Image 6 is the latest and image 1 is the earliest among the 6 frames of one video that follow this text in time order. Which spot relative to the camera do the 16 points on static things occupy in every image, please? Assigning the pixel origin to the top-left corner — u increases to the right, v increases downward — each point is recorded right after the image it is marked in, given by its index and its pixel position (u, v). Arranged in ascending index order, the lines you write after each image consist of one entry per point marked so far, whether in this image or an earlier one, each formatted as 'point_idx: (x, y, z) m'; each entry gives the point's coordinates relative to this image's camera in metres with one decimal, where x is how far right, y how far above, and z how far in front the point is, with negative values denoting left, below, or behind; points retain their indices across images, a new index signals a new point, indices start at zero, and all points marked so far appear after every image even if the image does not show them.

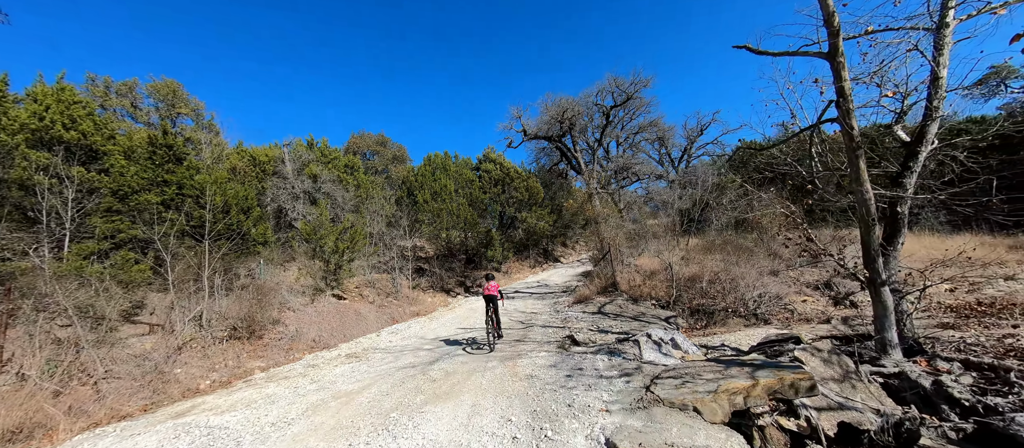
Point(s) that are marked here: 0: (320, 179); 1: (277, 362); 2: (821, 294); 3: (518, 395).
0: (-9.1, +2.0, +16.8) m
1: (-5.3, -3.1, +8.2) m
2: (+9.0, -2.0, +10.6) m
3: (+0.1, -2.0, +4.2) m
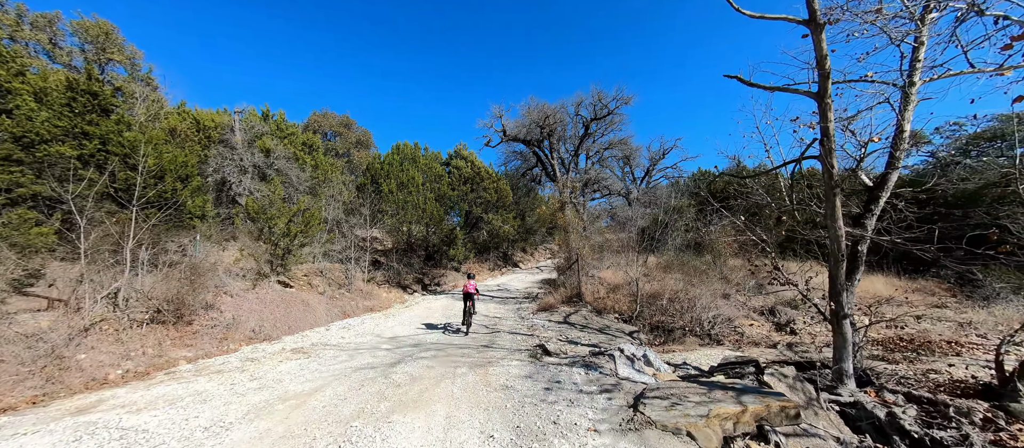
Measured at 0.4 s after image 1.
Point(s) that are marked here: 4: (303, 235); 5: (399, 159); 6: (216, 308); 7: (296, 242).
0: (-10.3, +2.9, +15.4) m
1: (-6.1, -2.6, +7.2) m
2: (+7.9, -3.0, +11.4) m
3: (-0.2, -2.0, +4.0) m
4: (-6.8, -0.4, +11.9) m
5: (-5.3, +3.1, +17.1) m
6: (-6.9, -2.0, +8.5) m
7: (-7.0, -0.6, +11.8) m
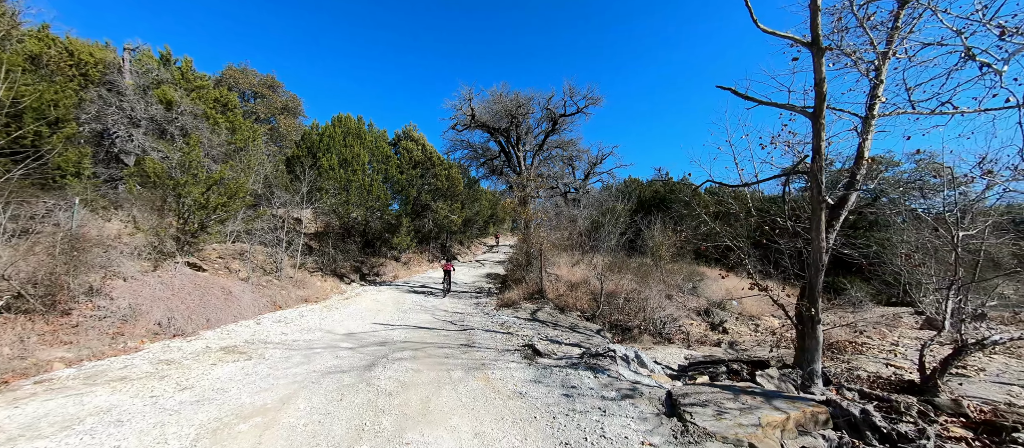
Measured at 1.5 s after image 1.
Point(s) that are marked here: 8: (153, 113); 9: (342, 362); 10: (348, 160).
0: (-11.7, +4.0, +12.6) m
1: (-6.3, -2.0, +5.5) m
2: (+6.4, -3.2, +12.4) m
3: (+0.1, -1.9, +3.5) m
4: (-7.8, +0.4, +9.9) m
5: (-7.2, +3.9, +15.3) m
6: (-7.4, -1.3, +6.6) m
7: (-8.0, +0.2, +9.8) m
8: (-11.5, +3.5, +11.5) m
9: (-2.5, -2.1, +5.5) m
10: (-6.6, +2.6, +14.8) m
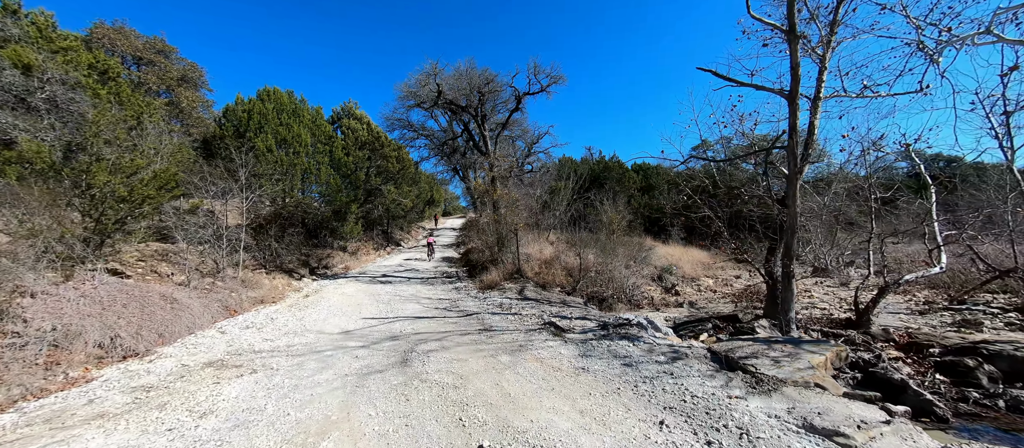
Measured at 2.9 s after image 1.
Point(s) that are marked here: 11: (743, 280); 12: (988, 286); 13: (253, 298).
0: (-12.6, +4.0, +9.9) m
1: (-5.7, -2.0, +4.3) m
2: (+5.4, -2.3, +13.7) m
3: (+1.0, -1.7, +3.6) m
4: (-8.1, +0.5, +8.2) m
5: (-8.8, +4.3, +13.4) m
6: (-7.0, -1.3, +5.1) m
7: (-8.3, +0.3, +8.0) m
8: (-12.2, +3.5, +8.8) m
9: (-2.0, -1.9, +5.0) m
10: (-8.1, +3.0, +13.1) m
11: (+9.9, -2.4, +15.6) m
12: (+12.5, -1.6, +9.6) m
13: (-6.8, -1.9, +9.5) m
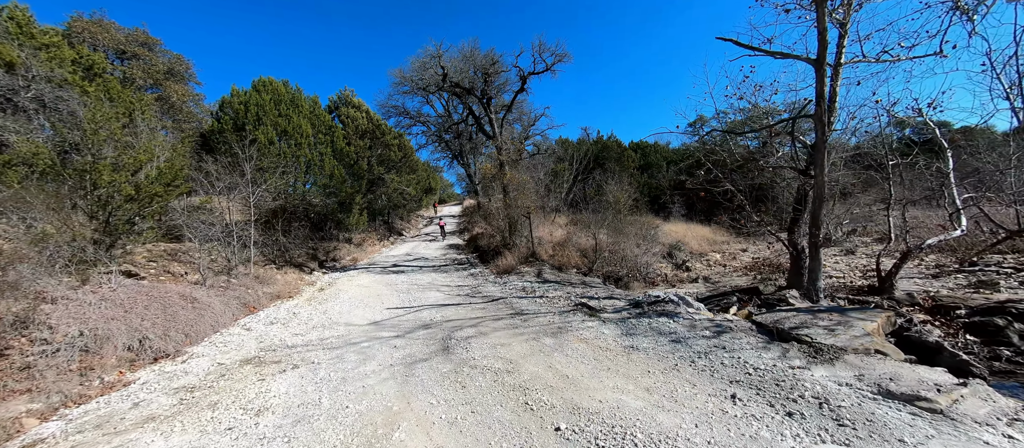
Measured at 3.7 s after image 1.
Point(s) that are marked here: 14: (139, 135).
0: (-12.4, +3.9, +9.4) m
1: (-5.1, -2.0, +4.2) m
2: (+5.9, -1.4, +13.8) m
3: (+1.6, -1.5, +3.6) m
4: (-7.7, +0.5, +8.0) m
5: (-8.6, +4.5, +13.0) m
6: (-6.4, -1.3, +5.0) m
7: (-7.8, +0.3, +7.8) m
8: (-11.9, +3.4, +8.4) m
9: (-1.4, -1.7, +5.0) m
10: (-7.9, +3.2, +12.8) m
11: (+10.3, -1.3, +15.8) m
12: (+12.9, -0.6, +9.7) m
13: (-6.3, -1.8, +9.4) m
14: (-8.6, +2.0, +8.4) m
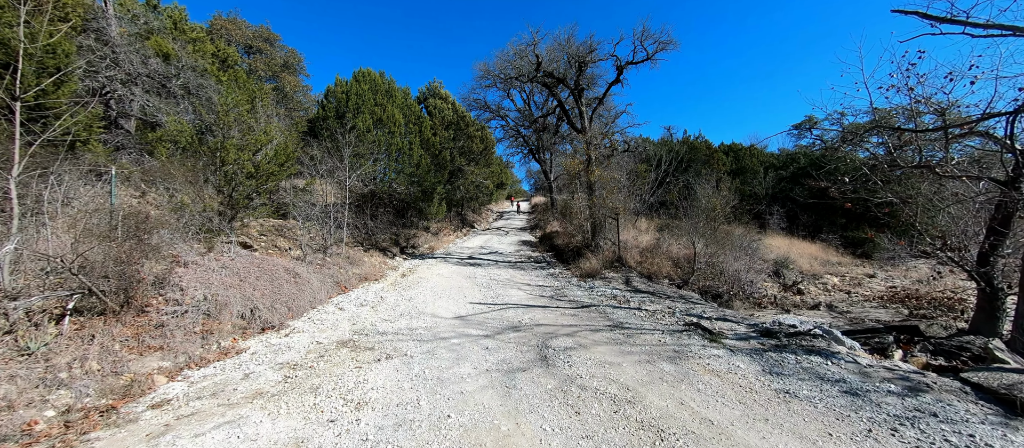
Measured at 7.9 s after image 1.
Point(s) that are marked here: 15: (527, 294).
0: (-9.7, +4.8, +10.8) m
1: (-3.9, -1.7, +4.5) m
2: (+8.6, -1.9, +12.0) m
3: (+2.6, -1.6, +2.7) m
4: (-5.6, +1.1, +8.6) m
5: (-5.4, +5.1, +13.6) m
6: (-5.0, -0.9, +5.4) m
7: (-5.8, +0.8, +8.4) m
8: (-9.4, +4.2, +9.6) m
9: (-0.1, -1.6, +4.6) m
10: (-4.7, +3.8, +13.3) m
11: (+13.2, -2.0, +13.2) m
12: (+14.9, -1.6, +6.8) m
13: (-4.1, -1.4, +9.8) m
14: (-6.3, +2.6, +9.2) m
15: (+0.3, -1.5, +8.0) m
